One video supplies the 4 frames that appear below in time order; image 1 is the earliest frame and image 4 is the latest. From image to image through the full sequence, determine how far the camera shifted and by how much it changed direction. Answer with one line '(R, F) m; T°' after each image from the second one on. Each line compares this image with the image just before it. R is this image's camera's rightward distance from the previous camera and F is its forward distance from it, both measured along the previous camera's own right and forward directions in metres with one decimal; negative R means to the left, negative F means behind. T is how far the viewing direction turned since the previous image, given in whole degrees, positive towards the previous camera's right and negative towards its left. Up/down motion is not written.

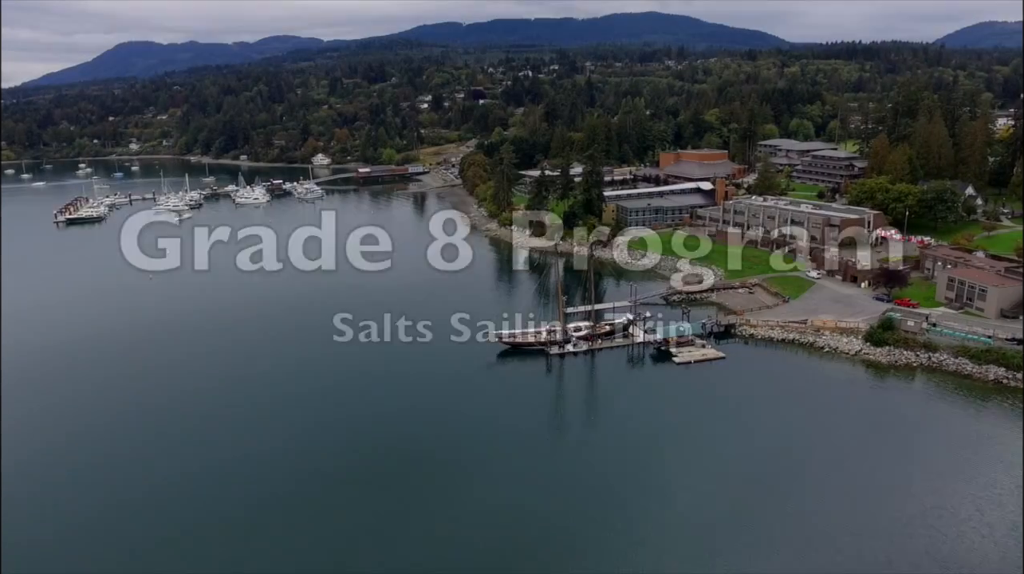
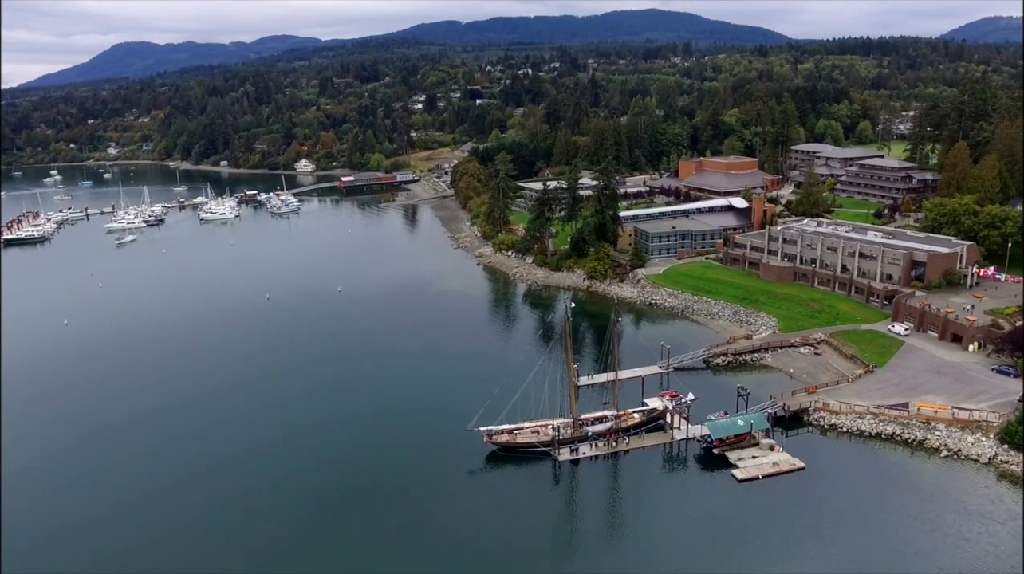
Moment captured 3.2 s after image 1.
(+0.2, +7.1) m; 0°
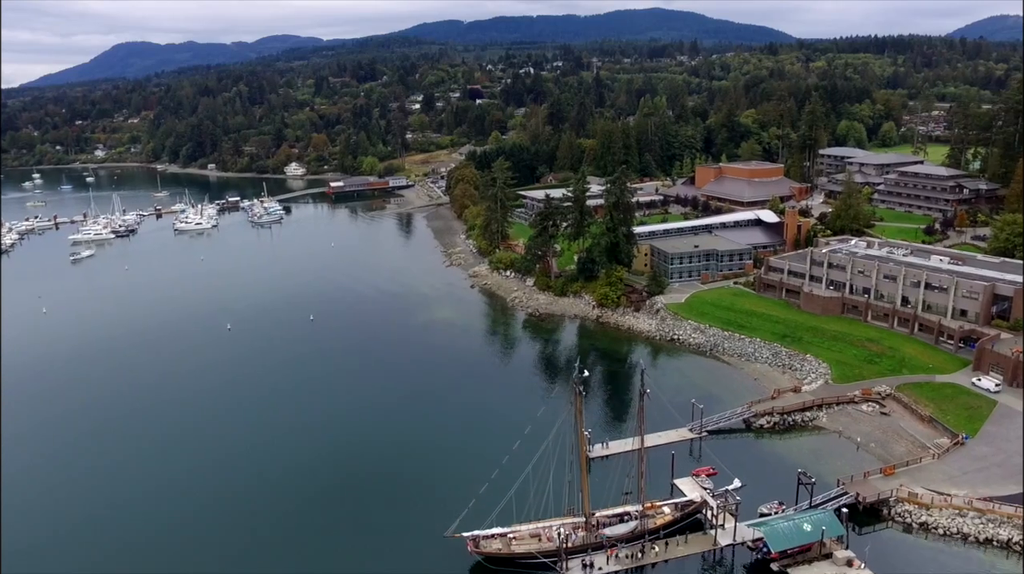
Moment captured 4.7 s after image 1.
(+0.2, +4.5) m; 0°
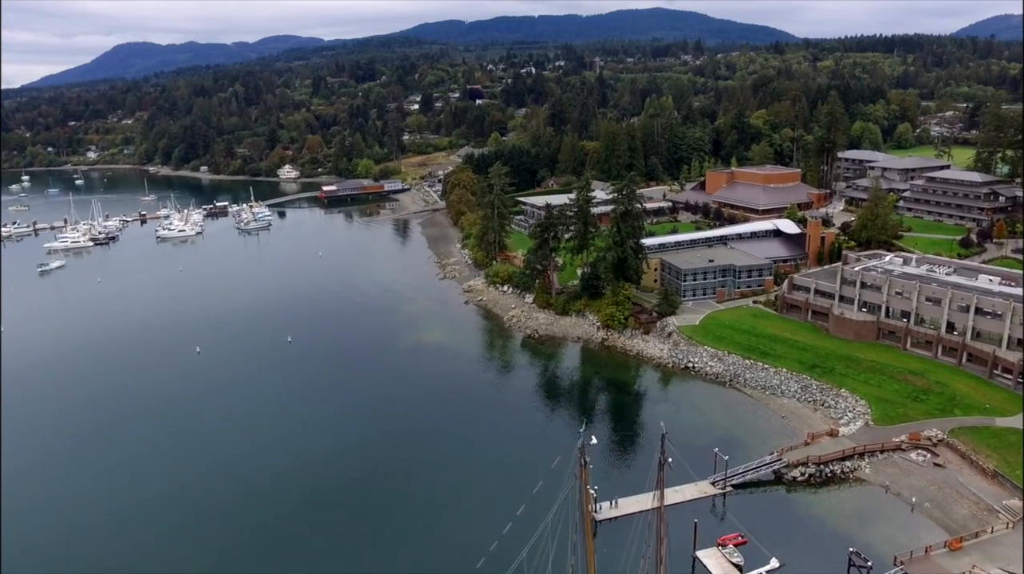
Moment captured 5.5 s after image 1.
(+0.2, +2.6) m; 0°
